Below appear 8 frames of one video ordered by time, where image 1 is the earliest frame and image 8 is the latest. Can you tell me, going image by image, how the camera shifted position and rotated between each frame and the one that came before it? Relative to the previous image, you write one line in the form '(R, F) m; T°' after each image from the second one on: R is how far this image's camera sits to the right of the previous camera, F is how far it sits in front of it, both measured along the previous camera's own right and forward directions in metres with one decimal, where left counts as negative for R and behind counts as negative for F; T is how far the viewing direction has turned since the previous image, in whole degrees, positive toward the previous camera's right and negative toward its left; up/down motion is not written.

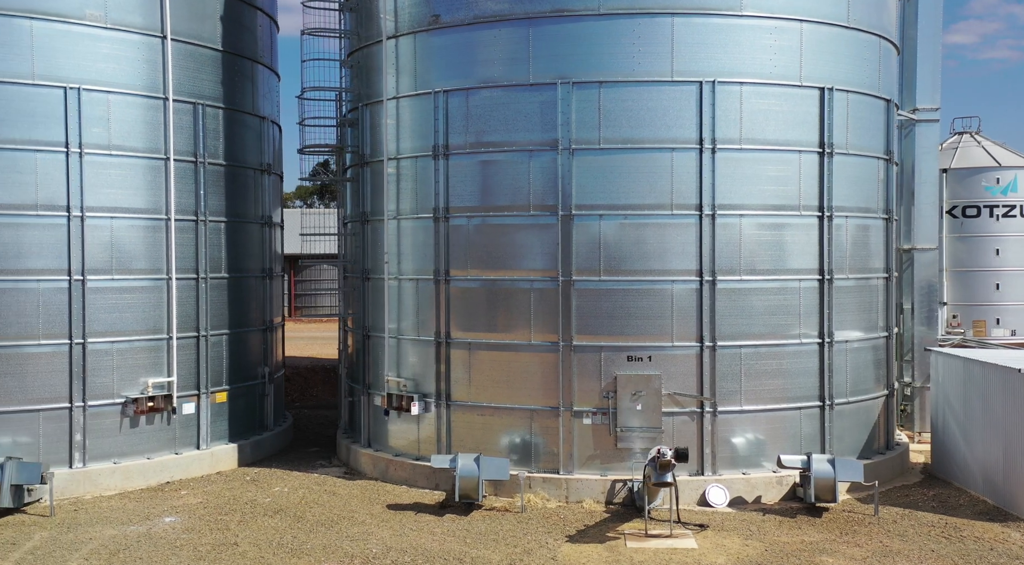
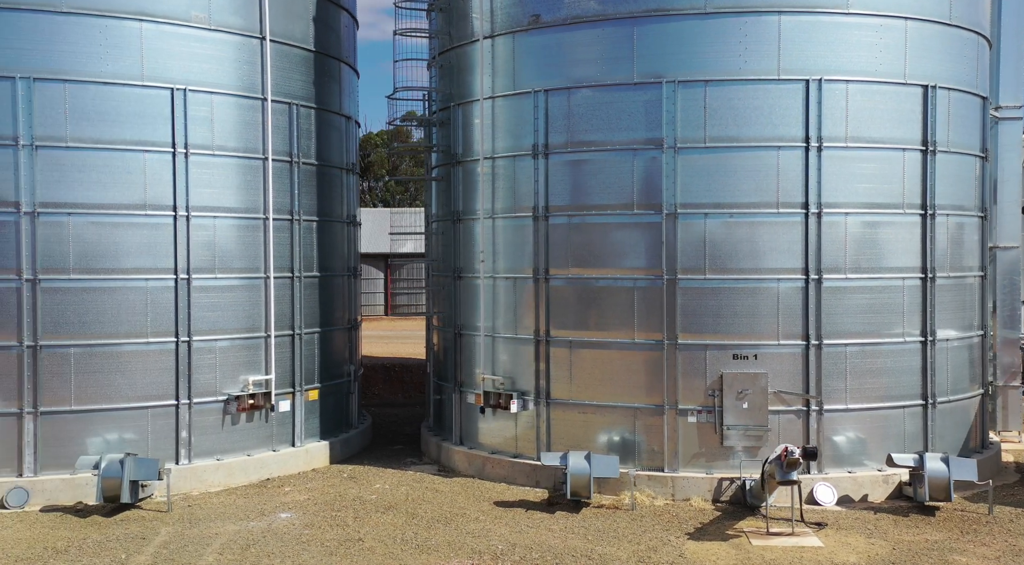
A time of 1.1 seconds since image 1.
(-1.9, -0.1) m; -1°
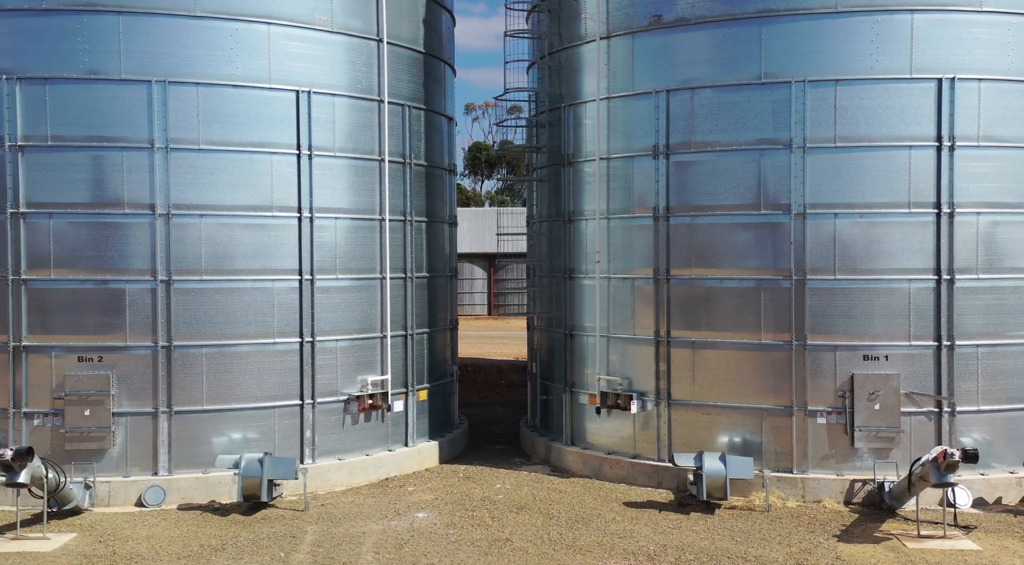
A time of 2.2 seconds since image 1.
(-2.3, 0.0) m; -1°
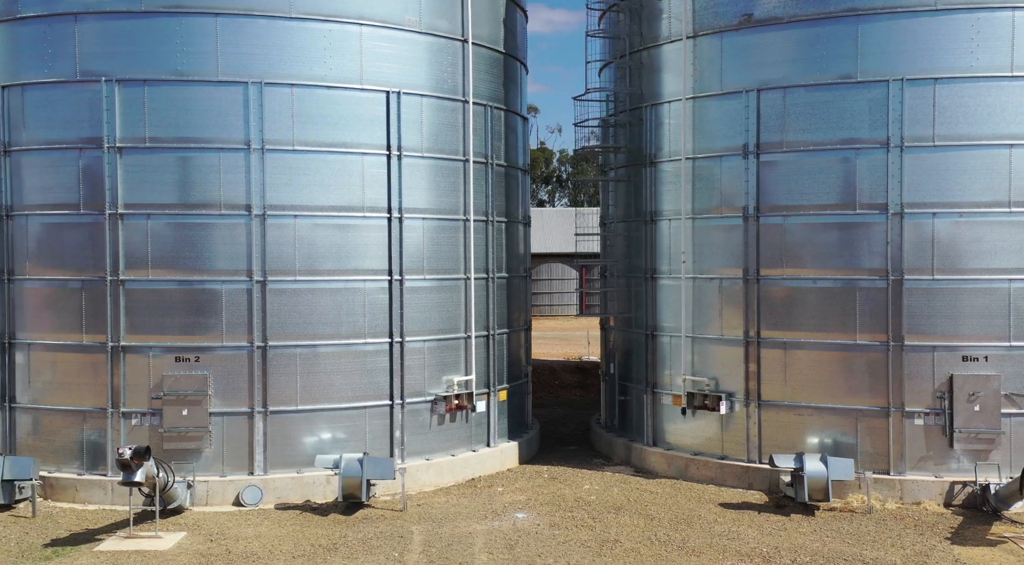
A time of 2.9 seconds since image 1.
(-1.7, 0.0) m; -1°
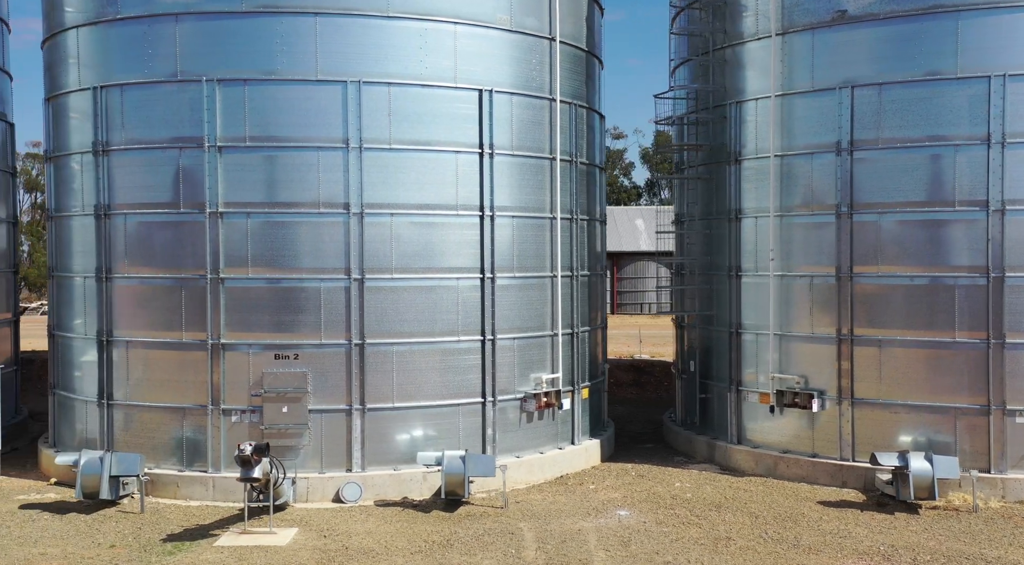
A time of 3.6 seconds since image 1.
(-1.7, 0.0) m; -1°
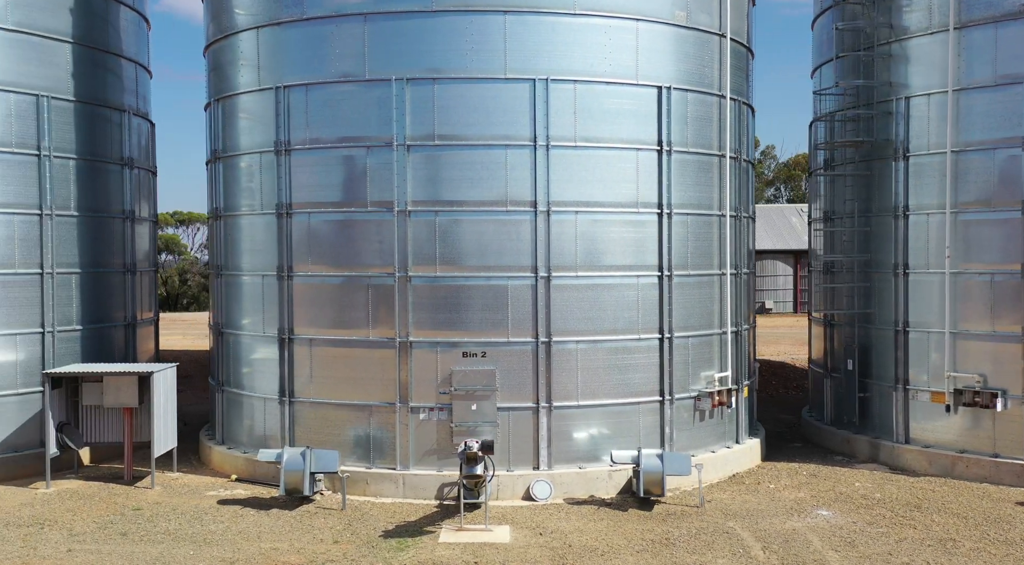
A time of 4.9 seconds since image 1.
(-3.4, 0.0) m; -2°
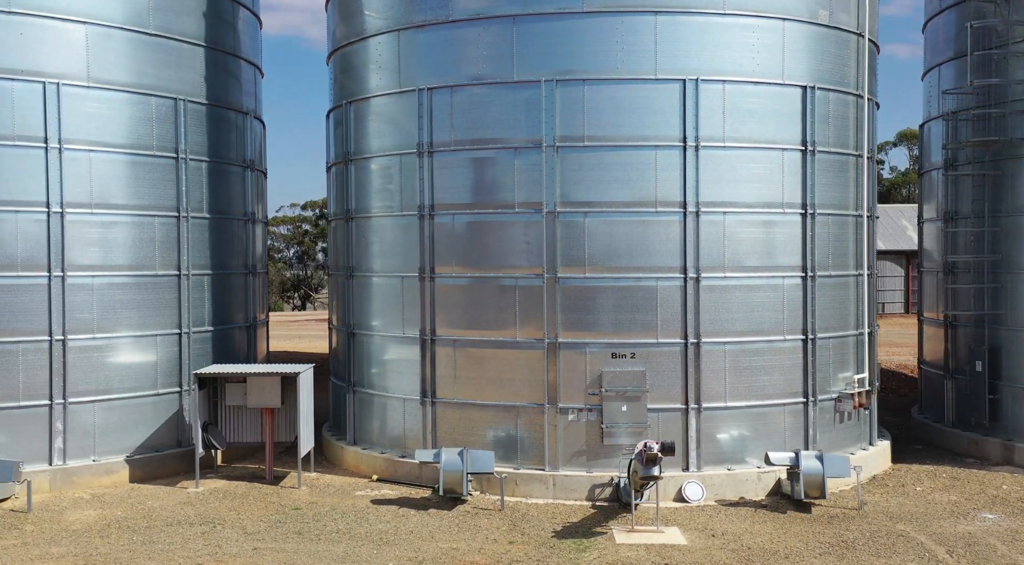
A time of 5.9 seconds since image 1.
(-2.7, 0.0) m; -1°
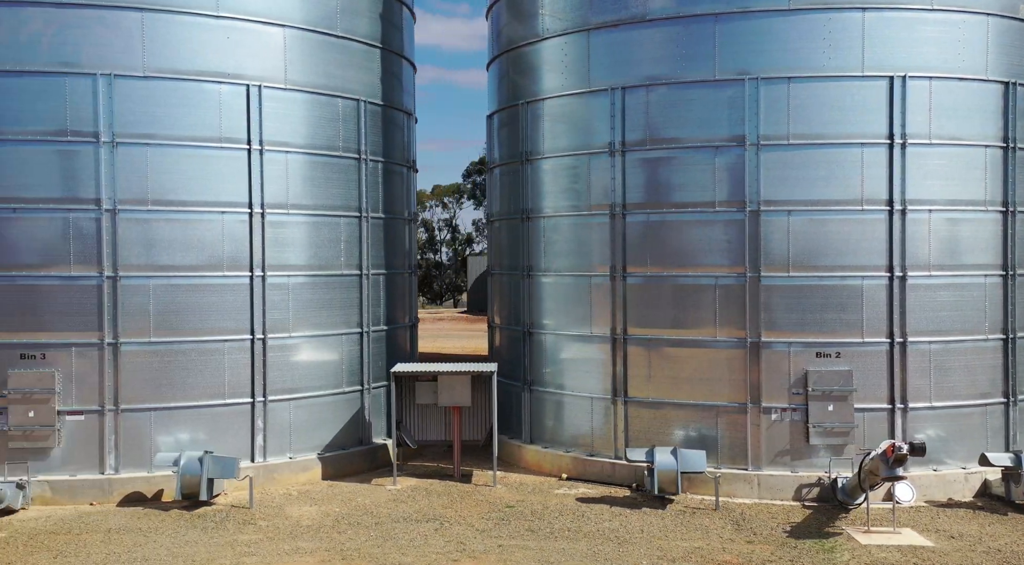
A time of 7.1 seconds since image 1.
(-3.7, -0.1) m; -2°
